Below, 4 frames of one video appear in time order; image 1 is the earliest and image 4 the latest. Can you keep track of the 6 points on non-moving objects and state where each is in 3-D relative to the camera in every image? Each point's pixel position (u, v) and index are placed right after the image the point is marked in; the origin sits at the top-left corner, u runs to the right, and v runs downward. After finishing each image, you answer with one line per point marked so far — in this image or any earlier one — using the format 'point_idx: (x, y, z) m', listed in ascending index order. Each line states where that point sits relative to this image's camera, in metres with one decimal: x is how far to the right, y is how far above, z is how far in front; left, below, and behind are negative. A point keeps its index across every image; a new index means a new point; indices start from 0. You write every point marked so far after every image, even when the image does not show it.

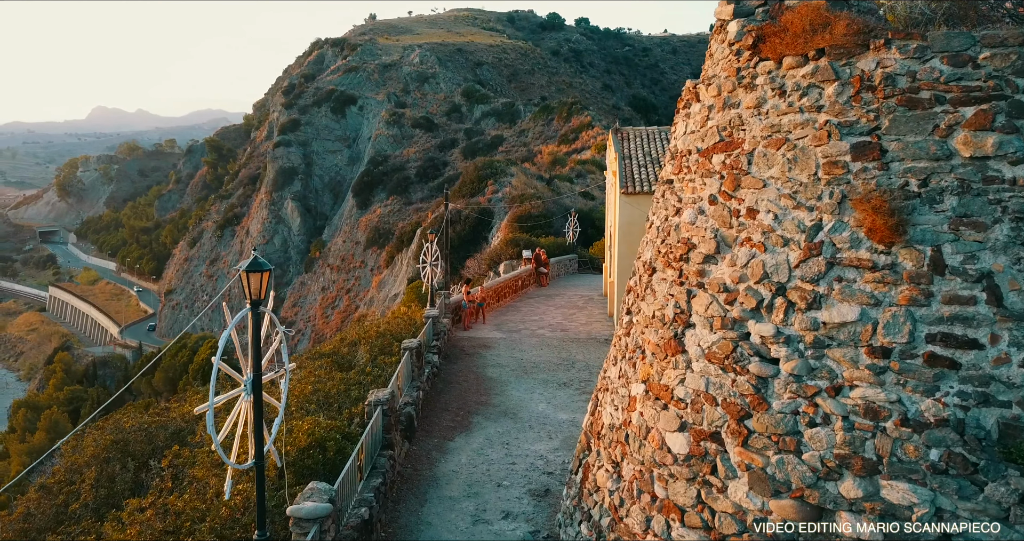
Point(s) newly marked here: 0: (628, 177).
0: (+3.1, +2.5, +17.0) m
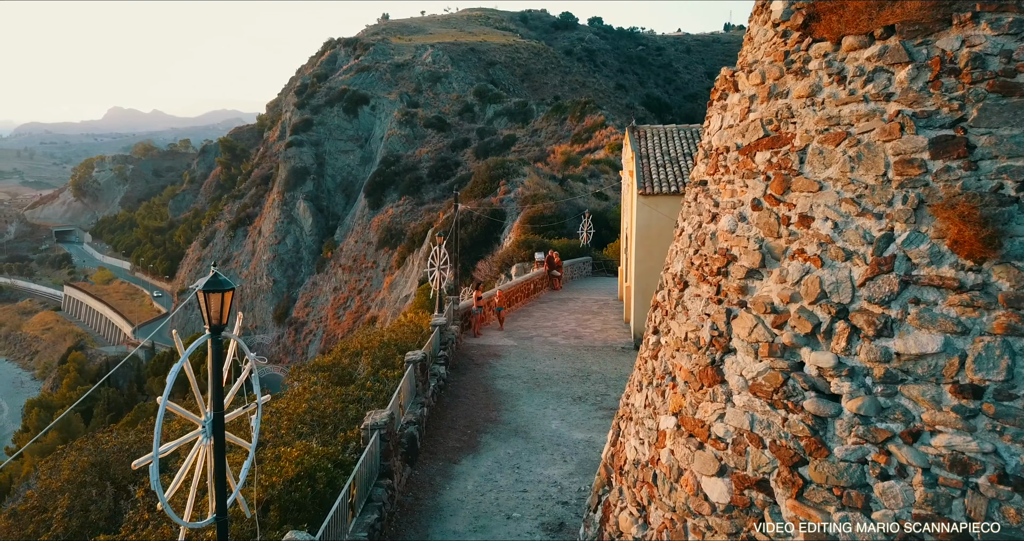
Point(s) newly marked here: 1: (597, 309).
0: (+3.4, +2.3, +16.2) m
1: (+2.7, -1.2, +19.9) m
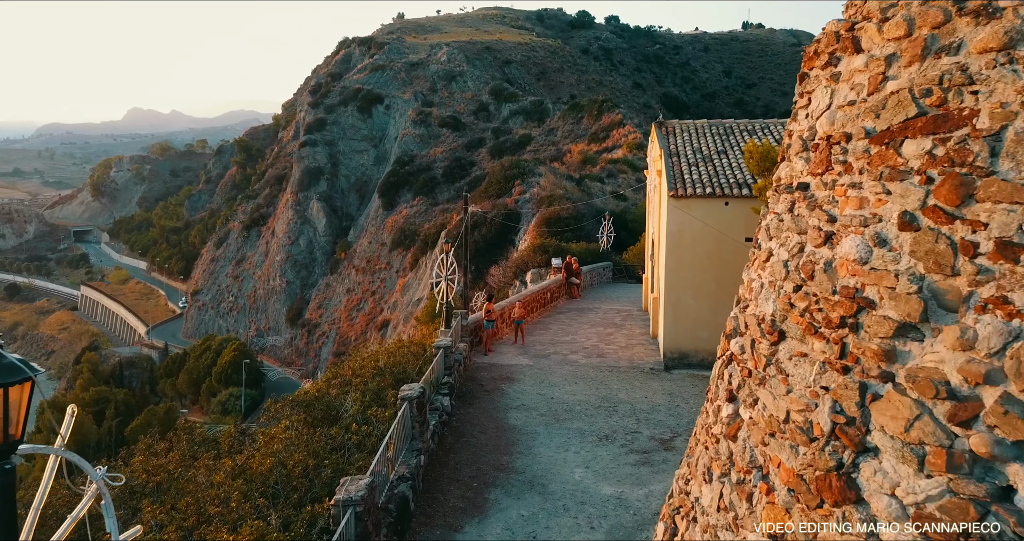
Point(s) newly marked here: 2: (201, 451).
0: (+3.8, +2.1, +14.5) m
1: (+3.1, -1.5, +18.2) m
2: (-4.2, -2.4, +8.5) m
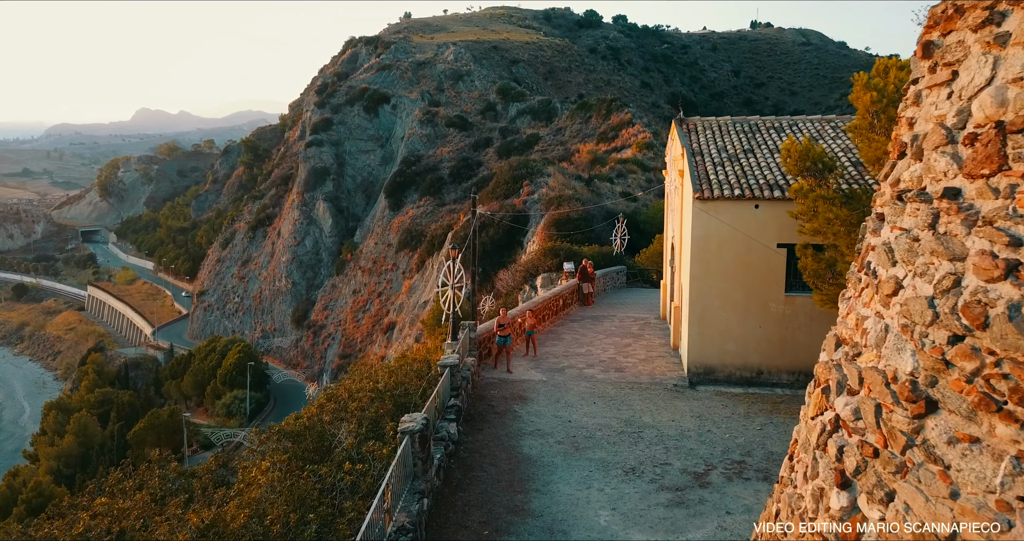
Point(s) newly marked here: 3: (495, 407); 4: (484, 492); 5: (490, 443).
0: (+4.0, +1.9, +13.4) m
1: (+3.4, -1.6, +17.1) m
2: (-4.0, -2.6, +7.5) m
3: (-0.3, -2.3, +10.8) m
4: (-0.4, -2.7, +7.7) m
5: (-0.3, -2.5, +9.2) m
